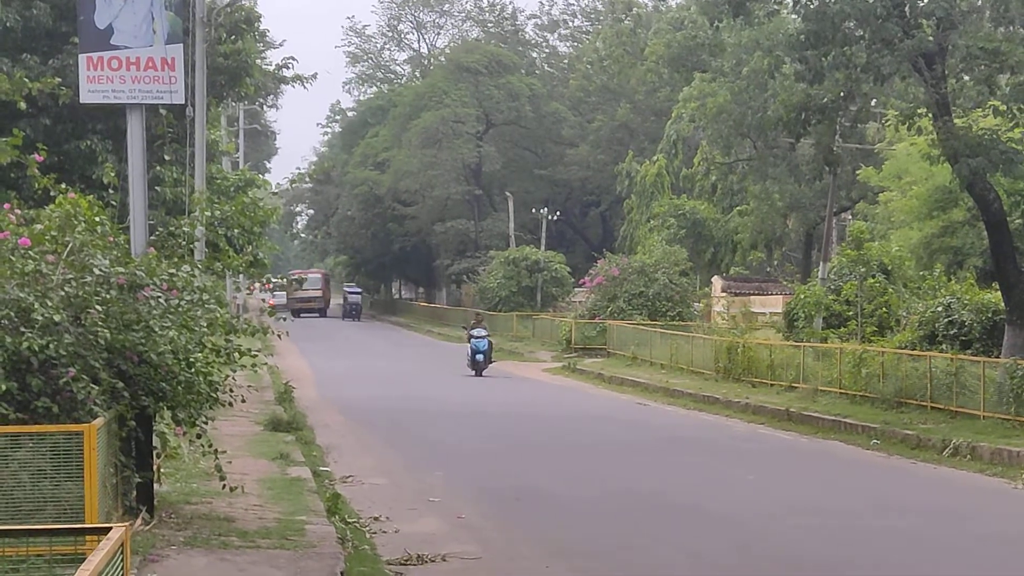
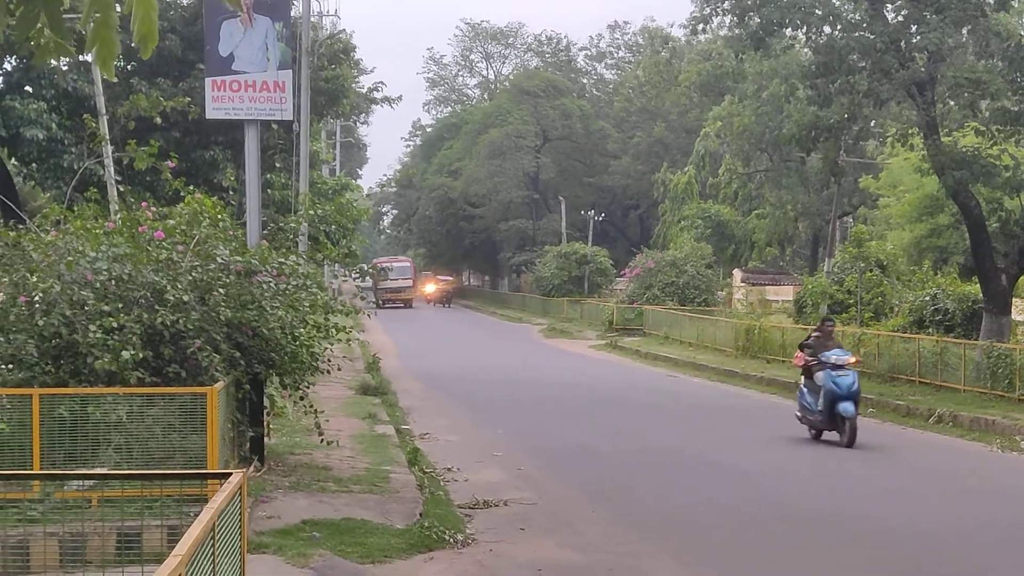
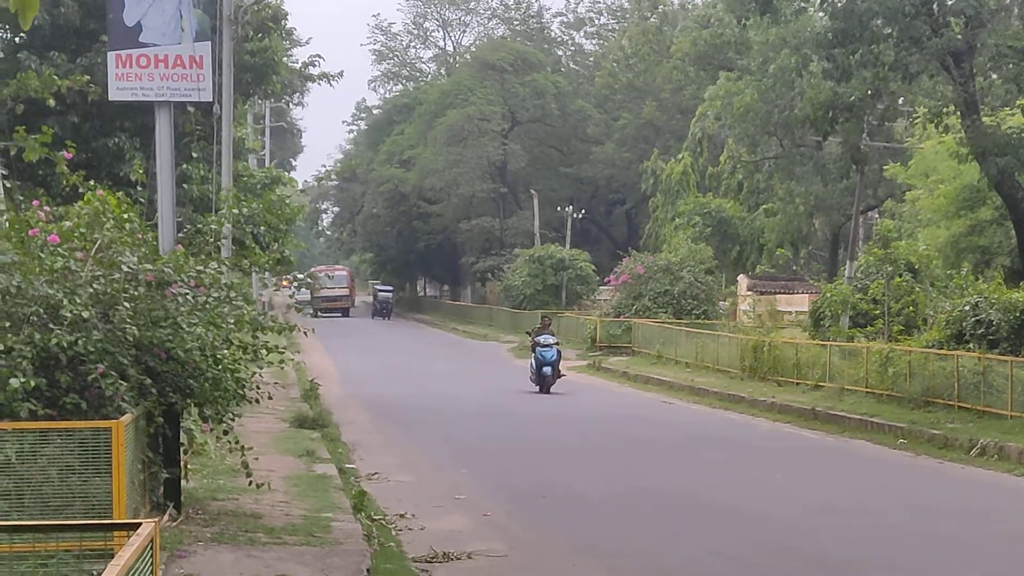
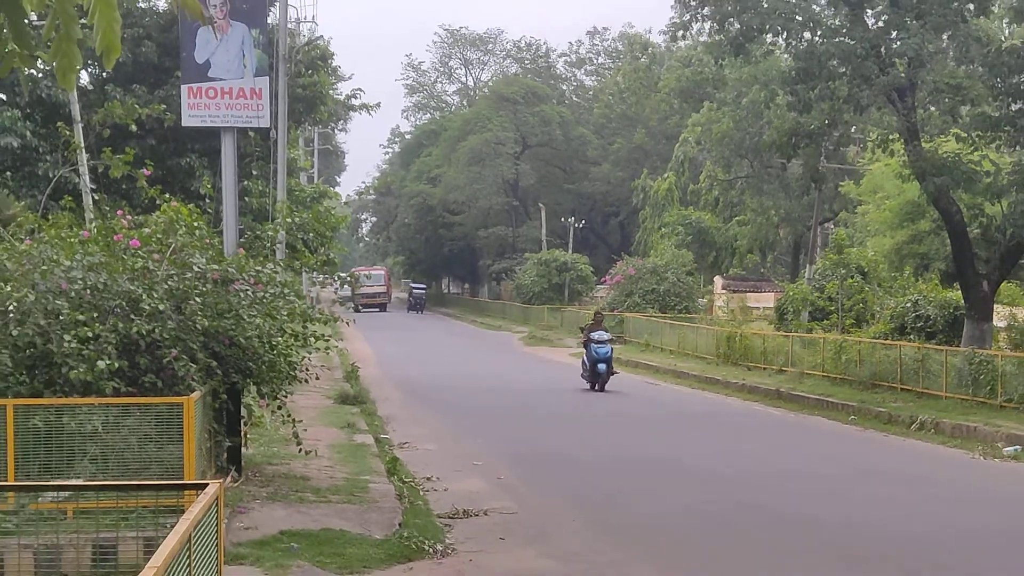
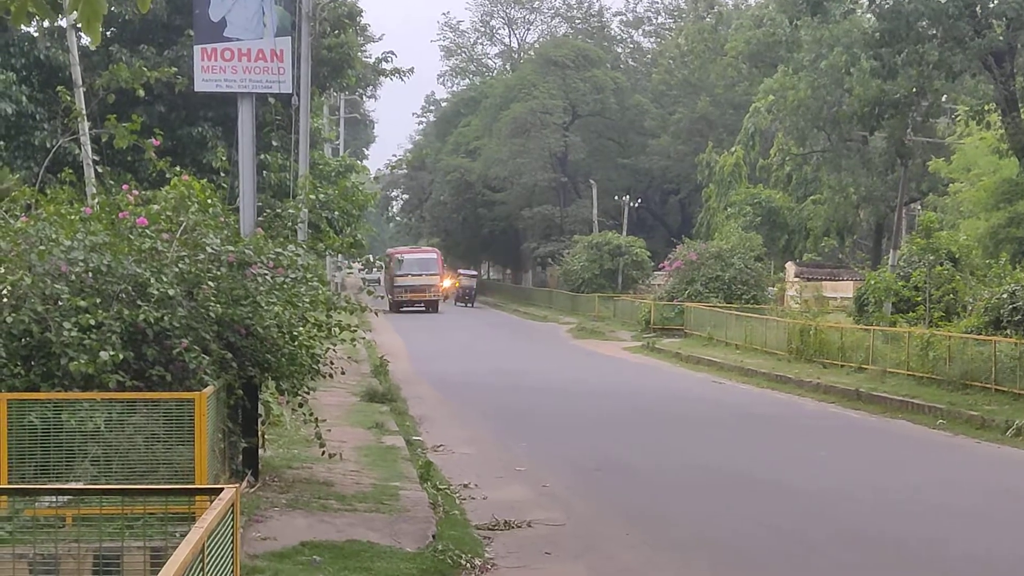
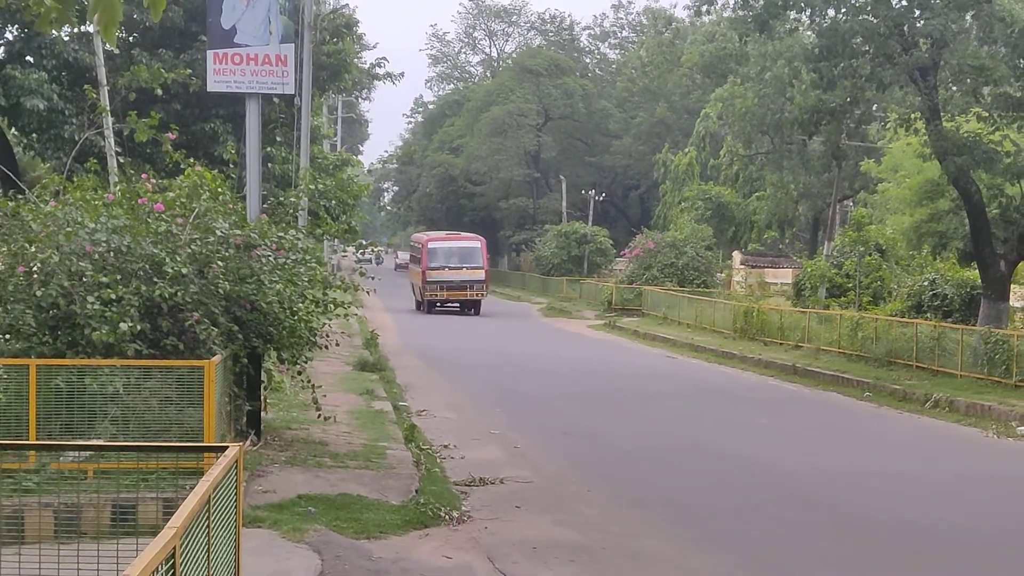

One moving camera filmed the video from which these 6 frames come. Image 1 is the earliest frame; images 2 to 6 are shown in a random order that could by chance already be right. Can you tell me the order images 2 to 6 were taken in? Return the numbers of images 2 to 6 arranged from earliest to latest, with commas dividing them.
3, 4, 2, 5, 6
